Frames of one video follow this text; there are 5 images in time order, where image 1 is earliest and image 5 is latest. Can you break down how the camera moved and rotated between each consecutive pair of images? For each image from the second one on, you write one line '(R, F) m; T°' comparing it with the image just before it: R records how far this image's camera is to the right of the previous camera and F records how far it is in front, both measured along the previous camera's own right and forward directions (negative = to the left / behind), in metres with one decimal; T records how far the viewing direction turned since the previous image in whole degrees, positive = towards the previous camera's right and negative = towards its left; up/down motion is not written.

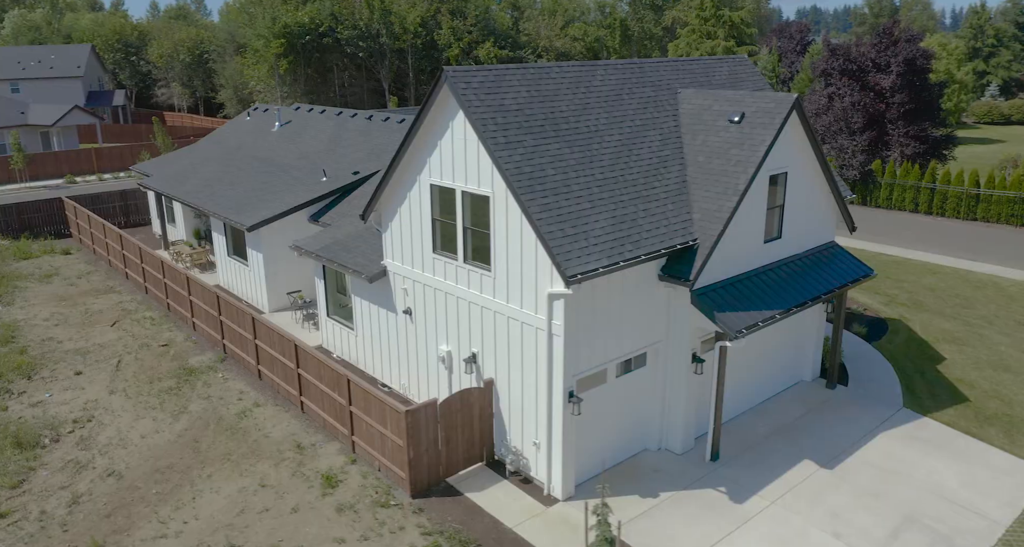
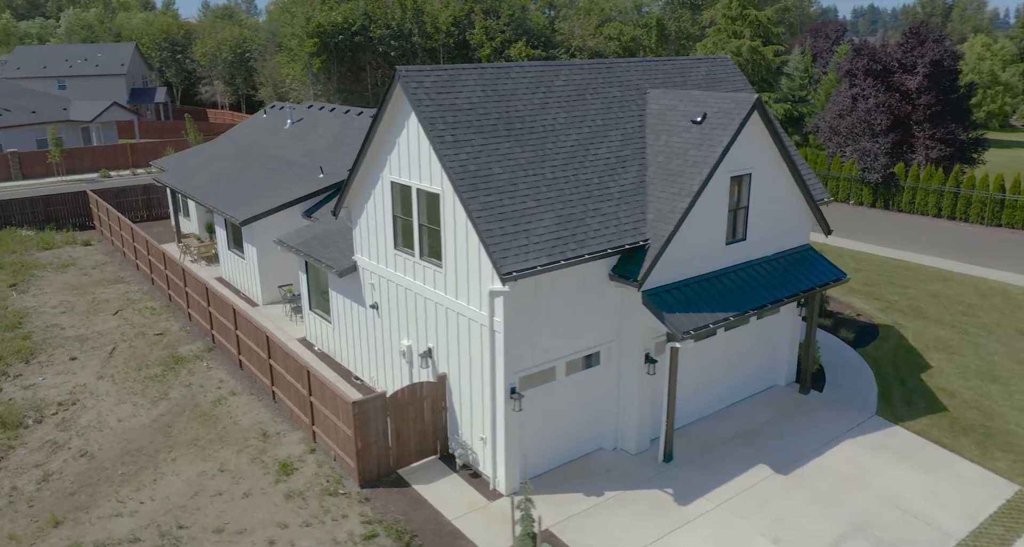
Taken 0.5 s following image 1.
(+1.5, -0.1) m; -3°
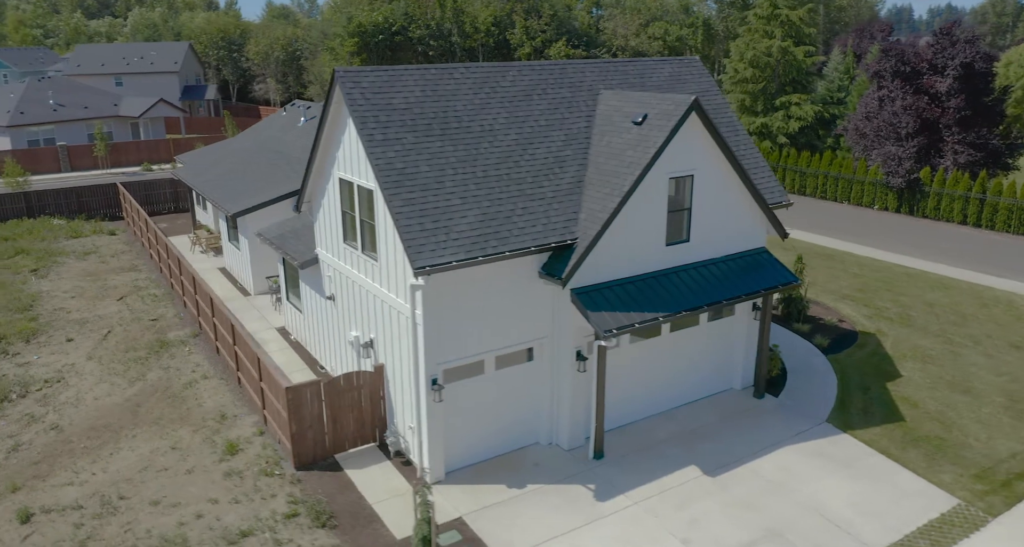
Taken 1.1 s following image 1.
(+2.1, -0.2) m; -4°
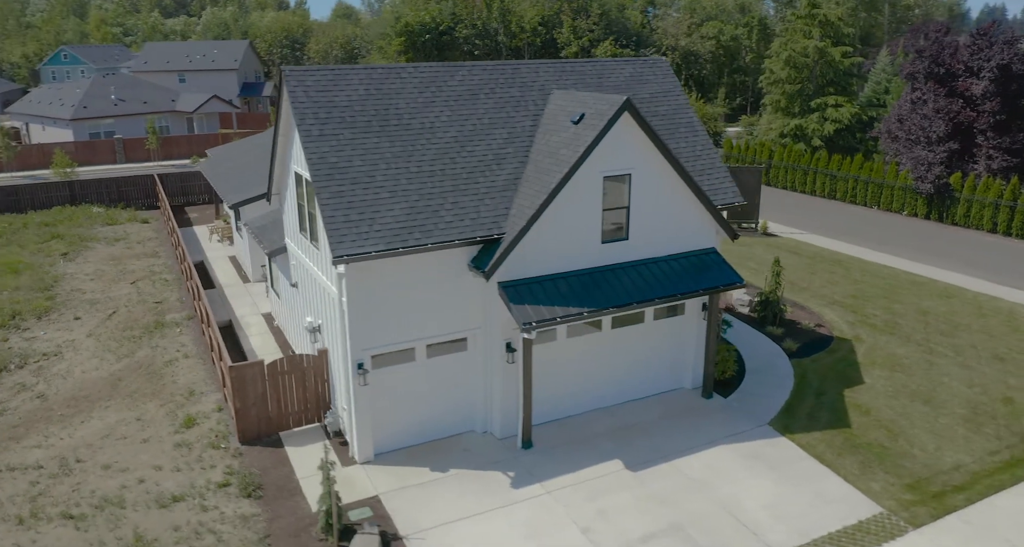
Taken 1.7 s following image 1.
(+2.3, -0.3) m; -5°
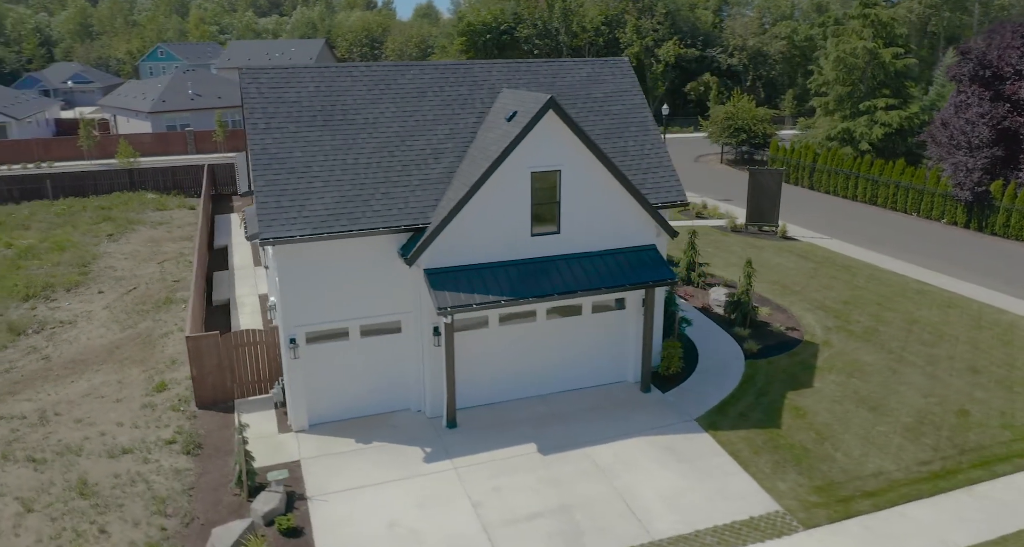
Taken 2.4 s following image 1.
(+2.9, -0.5) m; -7°
